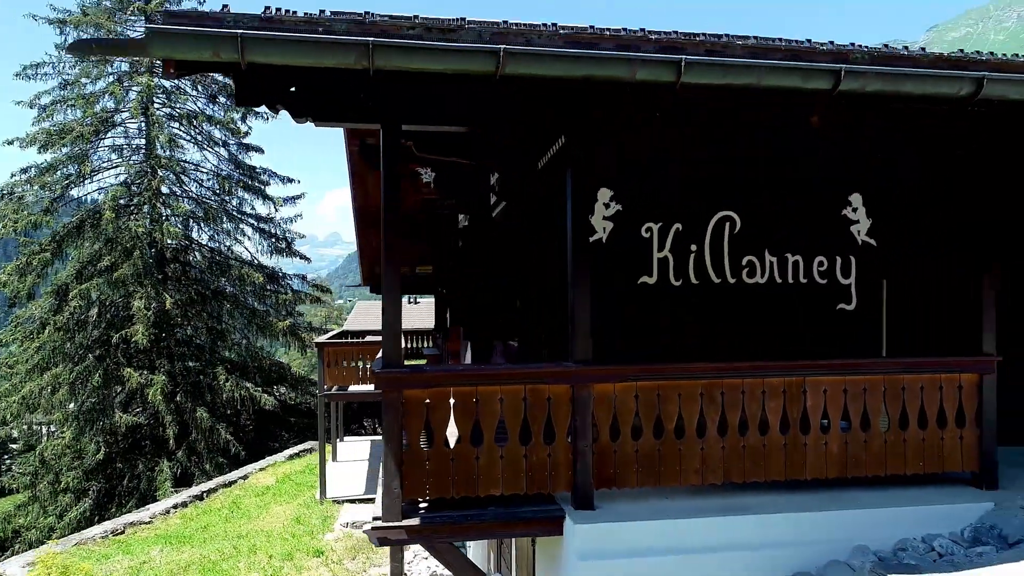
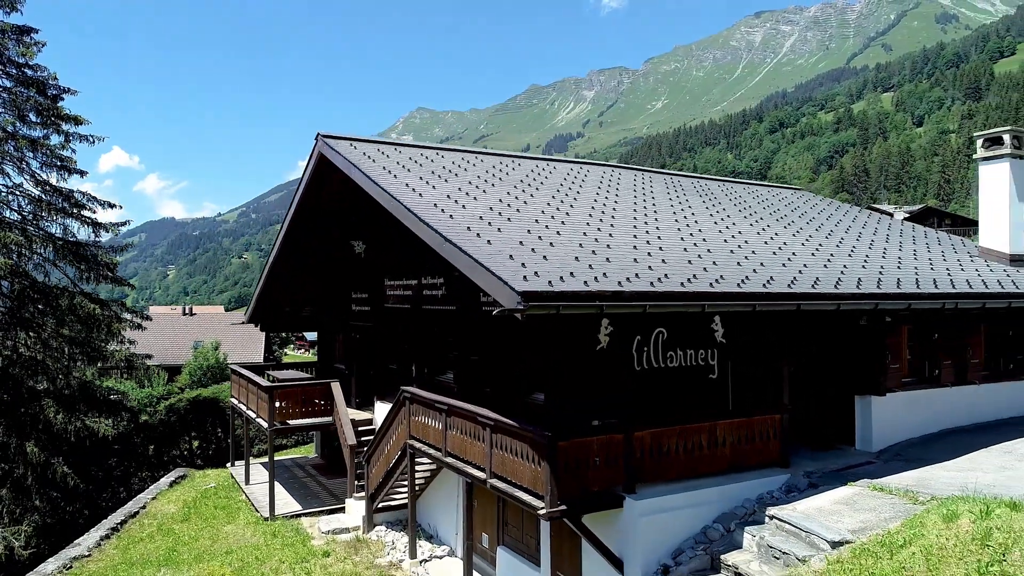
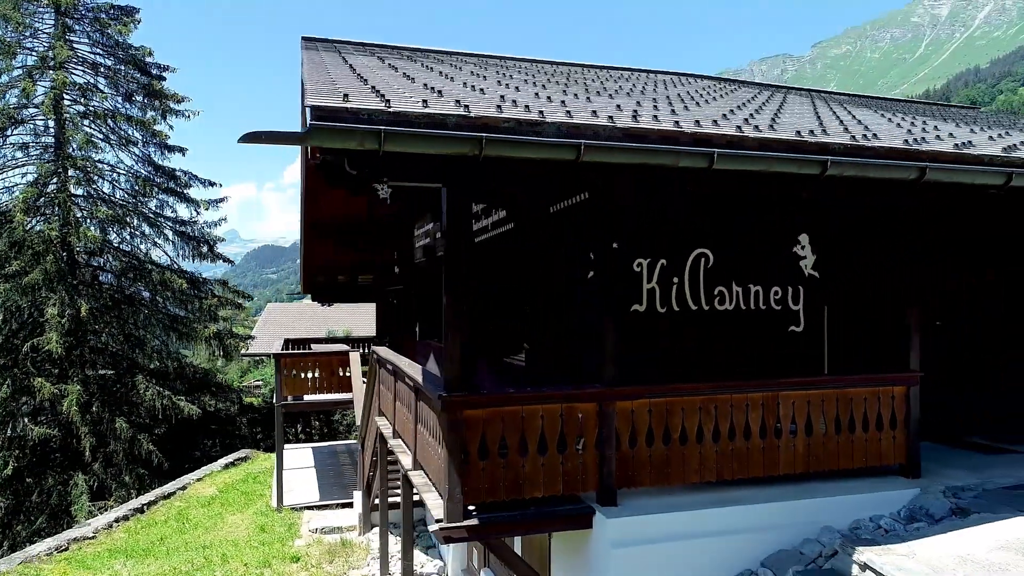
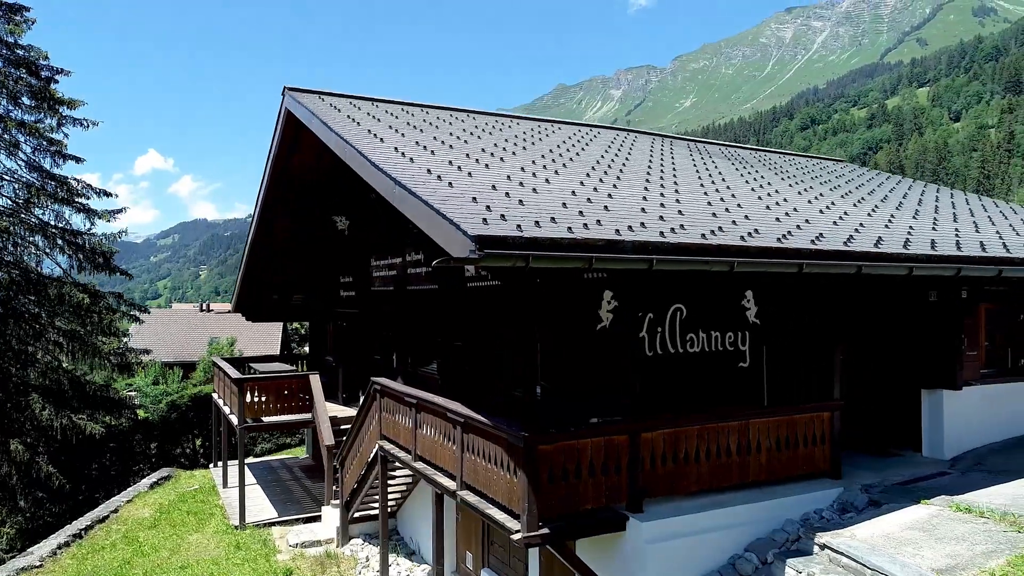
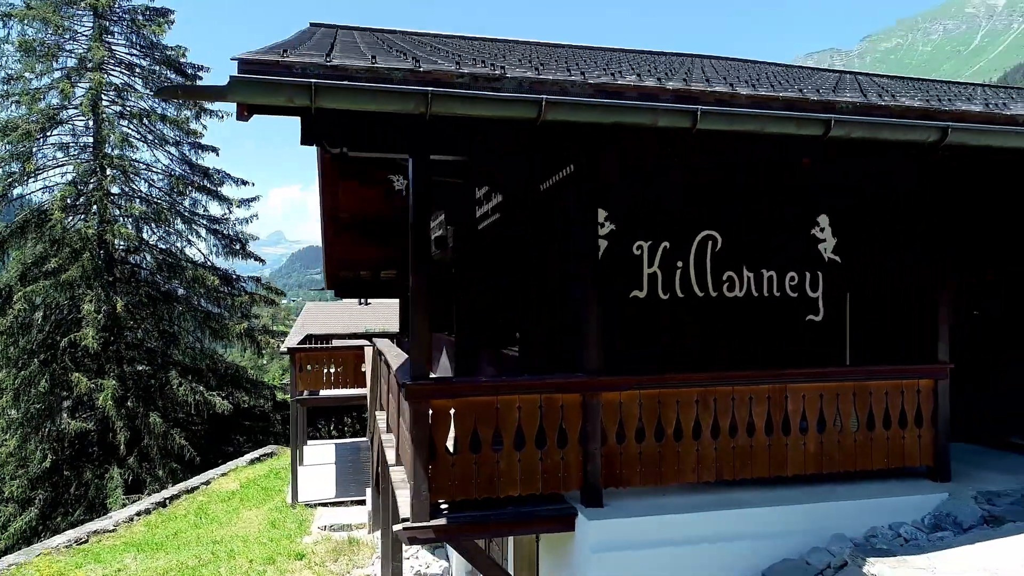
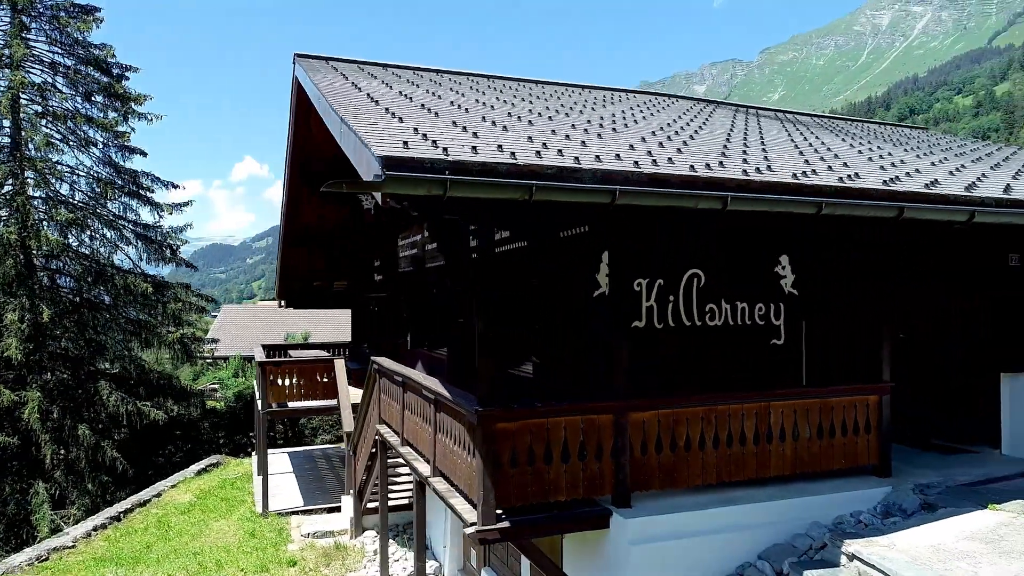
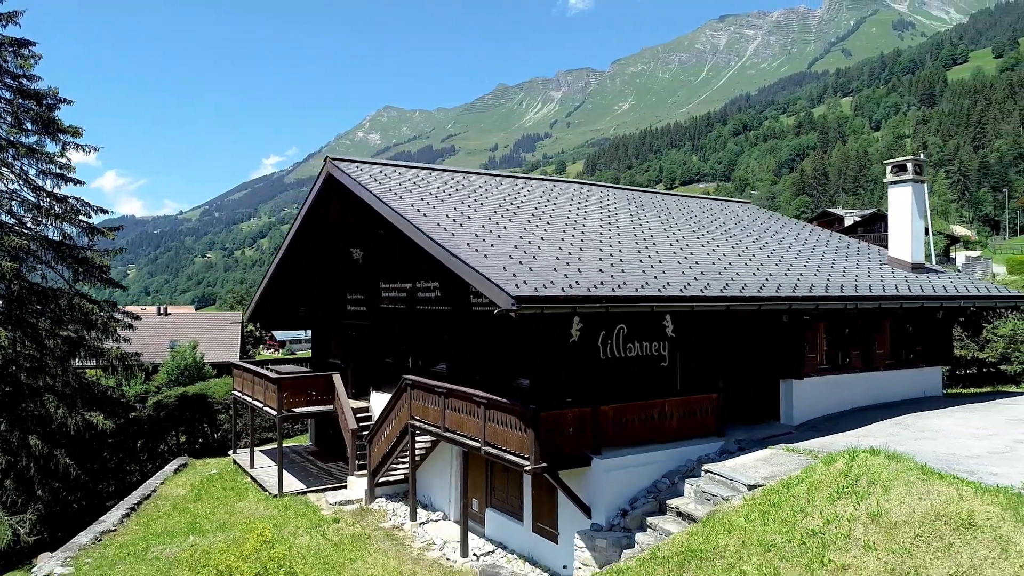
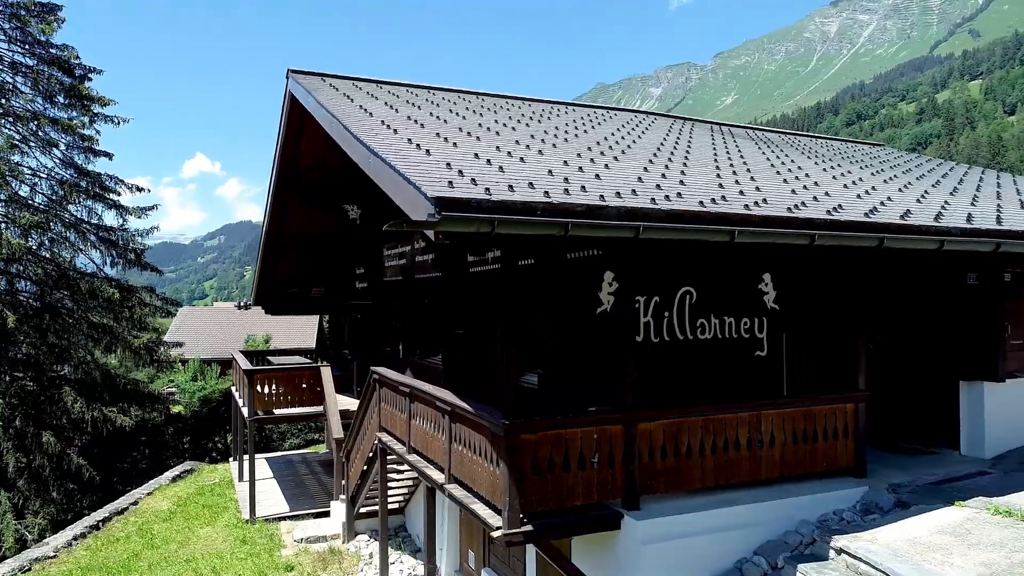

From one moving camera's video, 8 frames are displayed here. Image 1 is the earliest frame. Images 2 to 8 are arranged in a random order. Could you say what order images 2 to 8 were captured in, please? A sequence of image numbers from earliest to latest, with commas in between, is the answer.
5, 3, 6, 8, 4, 2, 7
